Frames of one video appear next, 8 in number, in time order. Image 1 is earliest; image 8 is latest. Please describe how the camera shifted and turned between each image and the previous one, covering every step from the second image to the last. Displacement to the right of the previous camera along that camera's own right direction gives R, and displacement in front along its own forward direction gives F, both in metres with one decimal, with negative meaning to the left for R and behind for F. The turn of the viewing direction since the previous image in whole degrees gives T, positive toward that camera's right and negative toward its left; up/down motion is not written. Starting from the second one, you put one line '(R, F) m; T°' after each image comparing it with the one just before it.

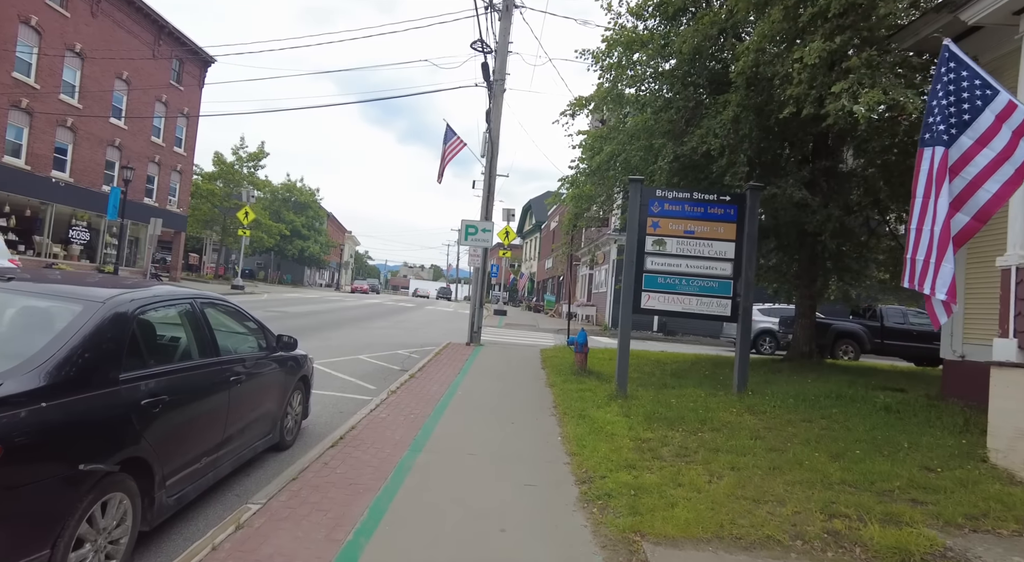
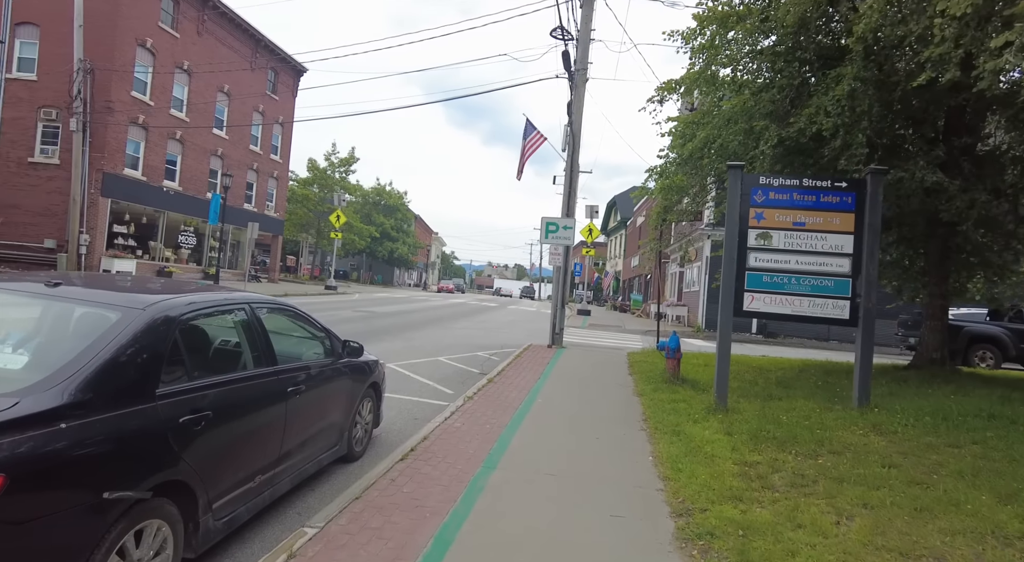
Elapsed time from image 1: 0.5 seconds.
(0.0, +0.6) m; -8°
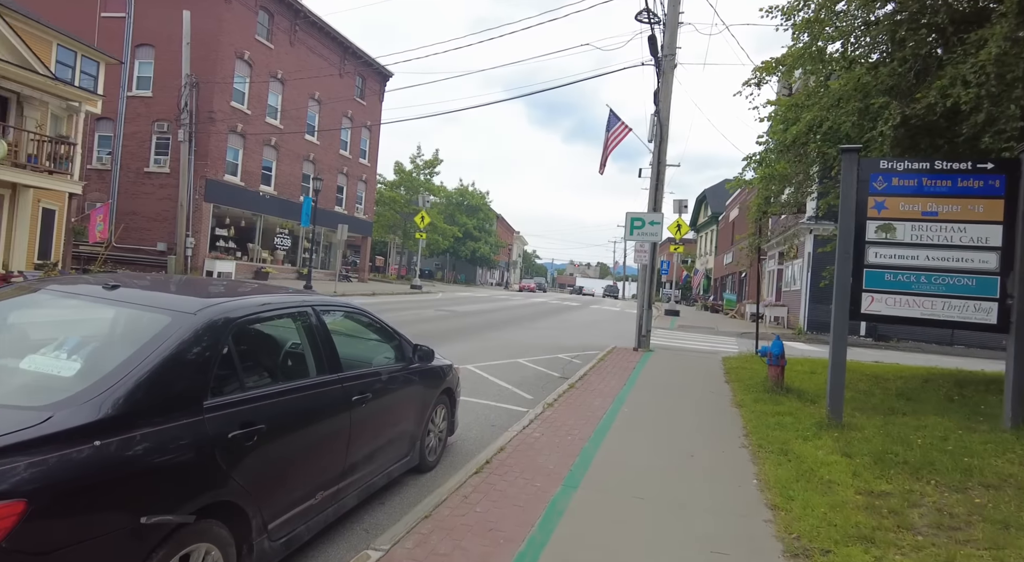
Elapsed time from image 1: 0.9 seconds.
(0.0, +0.5) m; -8°
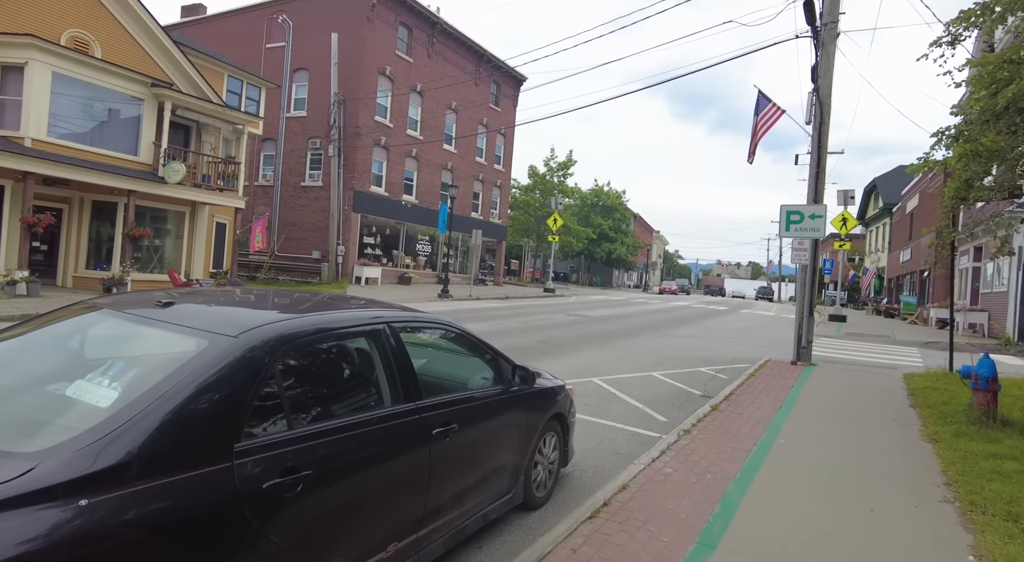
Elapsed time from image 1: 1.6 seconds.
(+0.1, +0.8) m; -14°
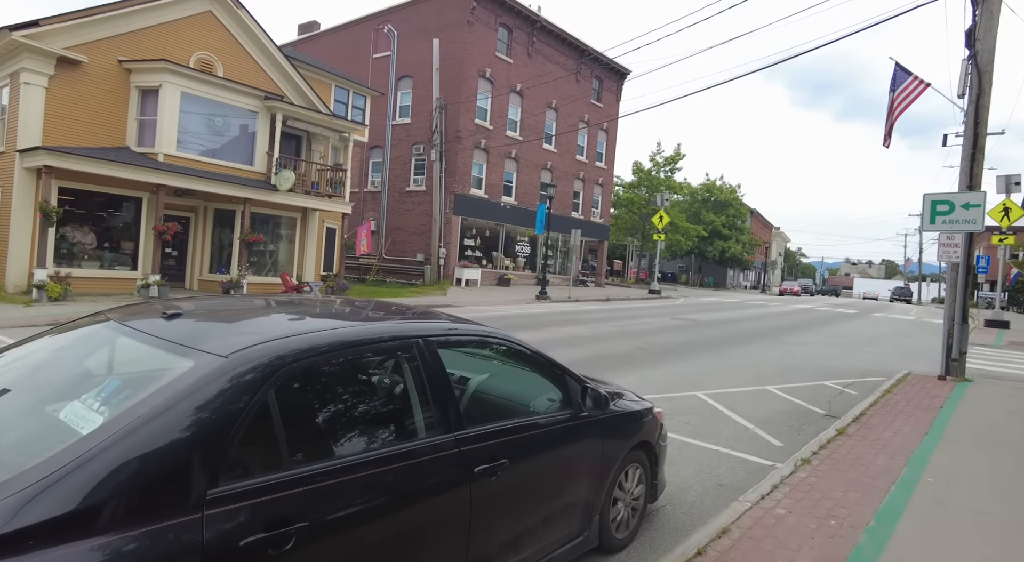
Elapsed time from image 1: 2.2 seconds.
(+0.2, +0.6) m; -10°
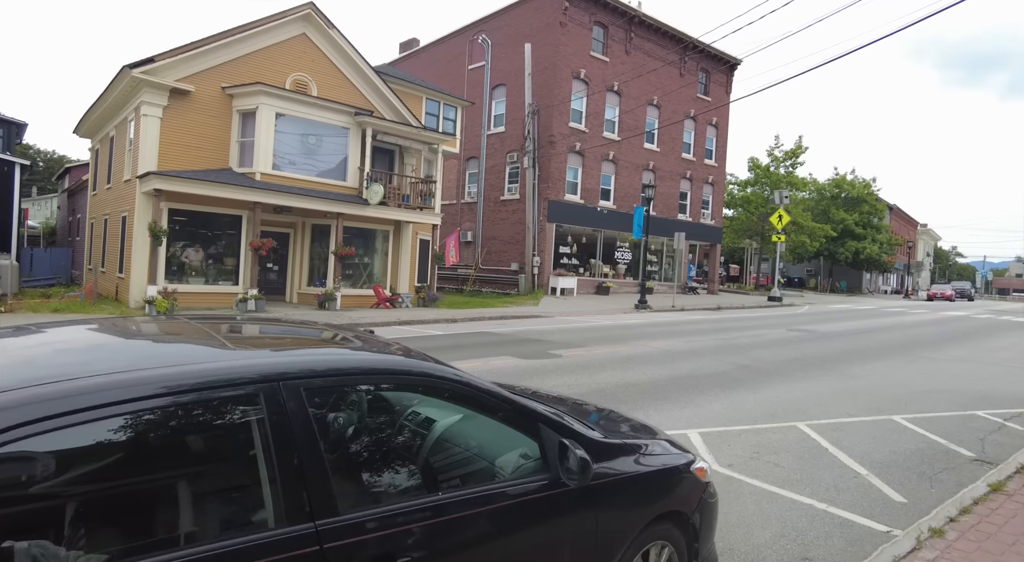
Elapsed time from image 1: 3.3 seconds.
(+0.7, +1.0) m; -11°
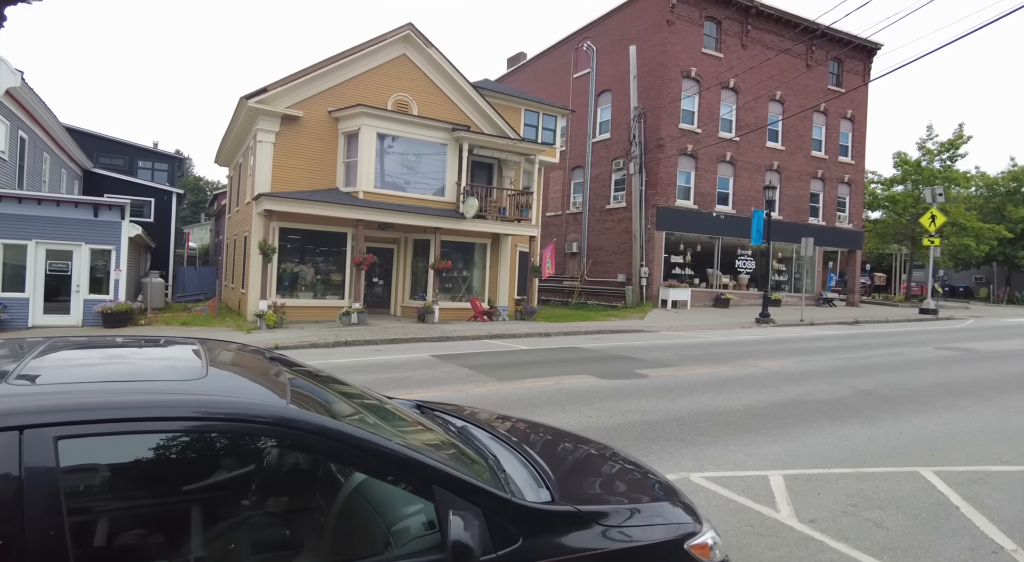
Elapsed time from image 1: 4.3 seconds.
(+0.8, +0.7) m; -12°
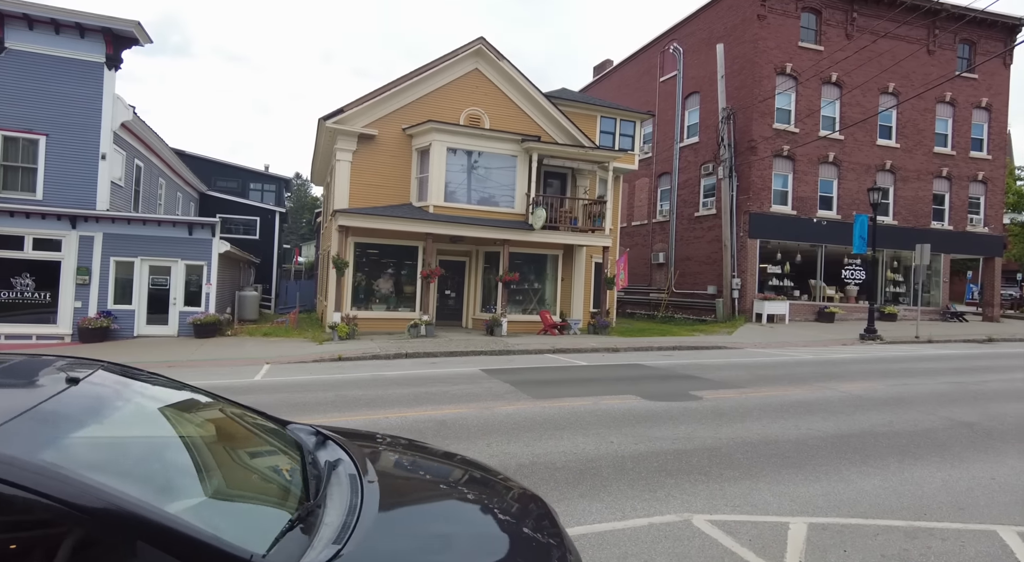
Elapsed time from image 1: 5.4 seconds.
(+1.0, +0.5) m; -10°
